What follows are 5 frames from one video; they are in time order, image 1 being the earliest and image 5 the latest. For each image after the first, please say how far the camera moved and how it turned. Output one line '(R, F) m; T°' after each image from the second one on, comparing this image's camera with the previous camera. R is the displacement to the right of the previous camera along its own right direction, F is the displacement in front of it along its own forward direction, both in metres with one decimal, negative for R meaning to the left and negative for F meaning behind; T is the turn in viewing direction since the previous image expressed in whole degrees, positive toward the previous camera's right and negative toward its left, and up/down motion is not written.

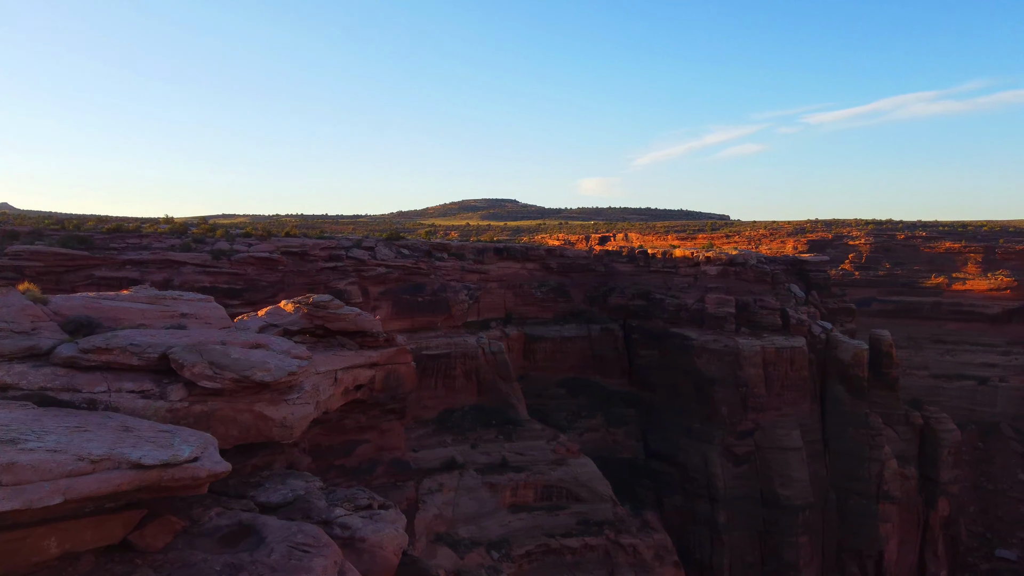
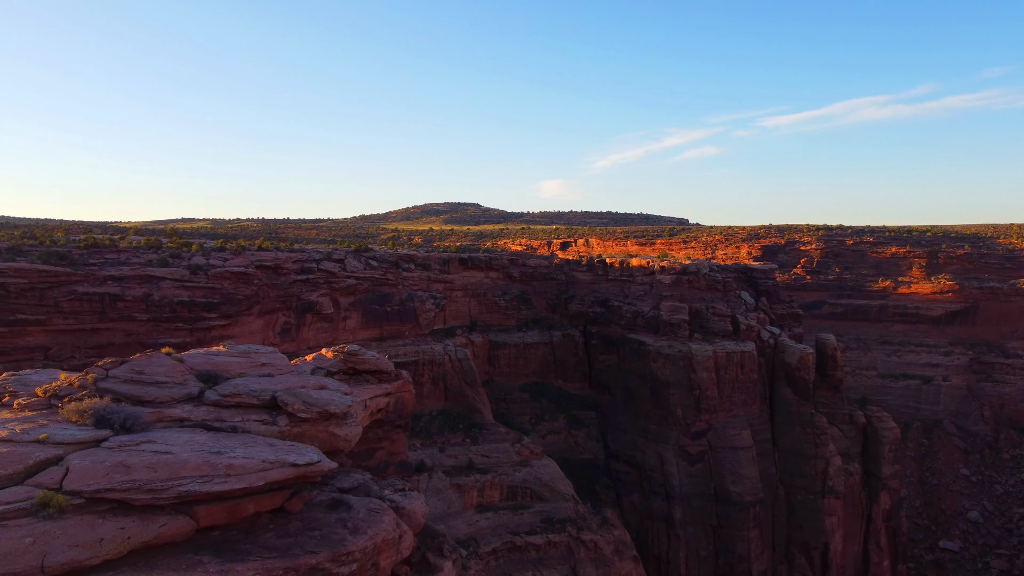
(0.0, -0.9) m; +3°
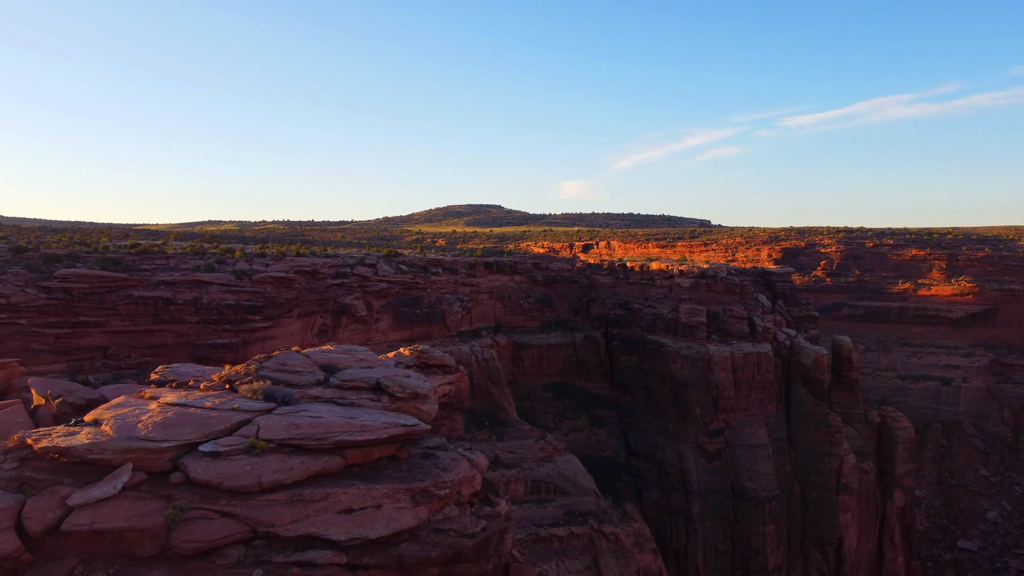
(-0.1, -0.9) m; -1°
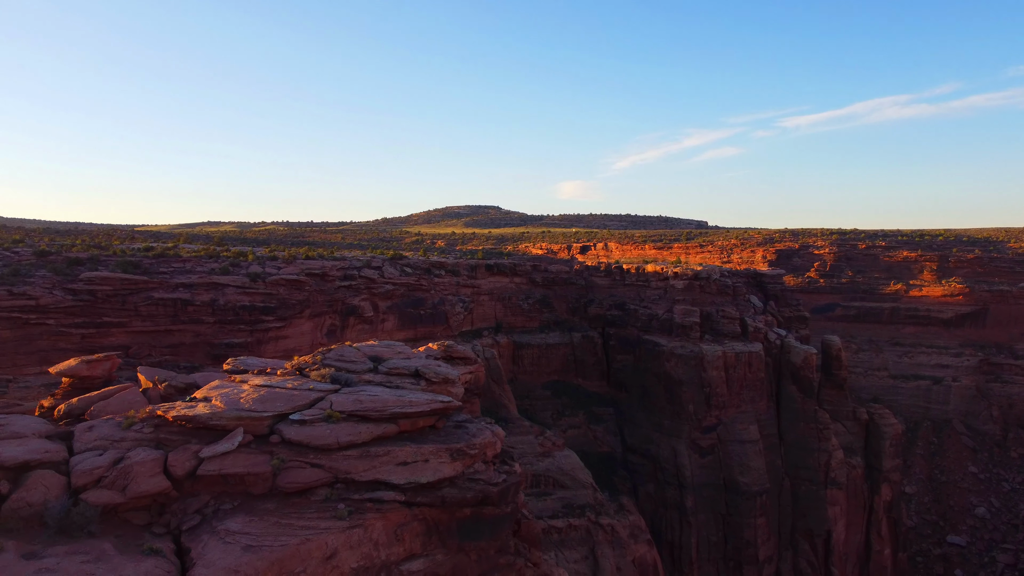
(-0.1, -0.9) m; 0°
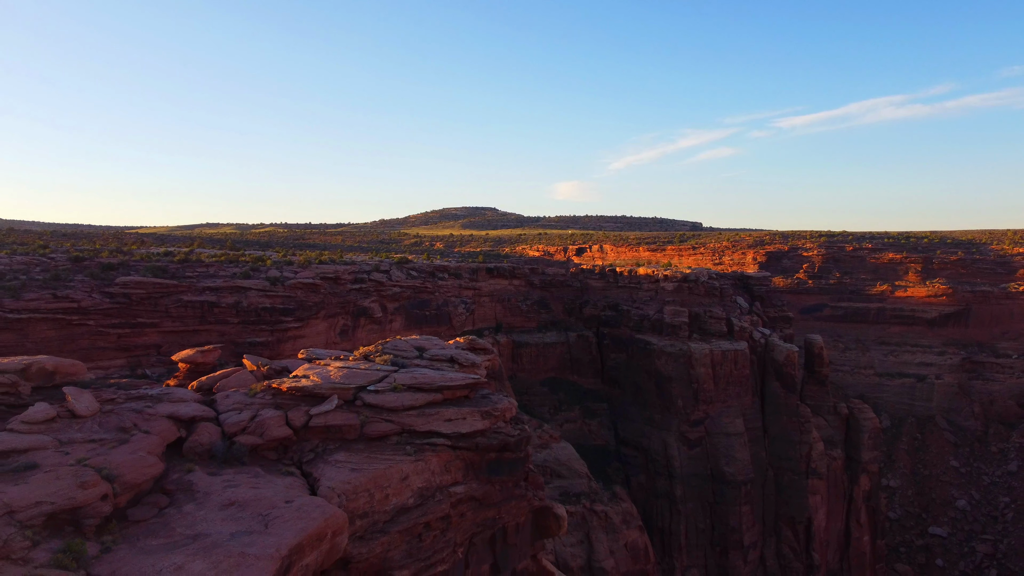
(-0.1, -1.5) m; 0°
